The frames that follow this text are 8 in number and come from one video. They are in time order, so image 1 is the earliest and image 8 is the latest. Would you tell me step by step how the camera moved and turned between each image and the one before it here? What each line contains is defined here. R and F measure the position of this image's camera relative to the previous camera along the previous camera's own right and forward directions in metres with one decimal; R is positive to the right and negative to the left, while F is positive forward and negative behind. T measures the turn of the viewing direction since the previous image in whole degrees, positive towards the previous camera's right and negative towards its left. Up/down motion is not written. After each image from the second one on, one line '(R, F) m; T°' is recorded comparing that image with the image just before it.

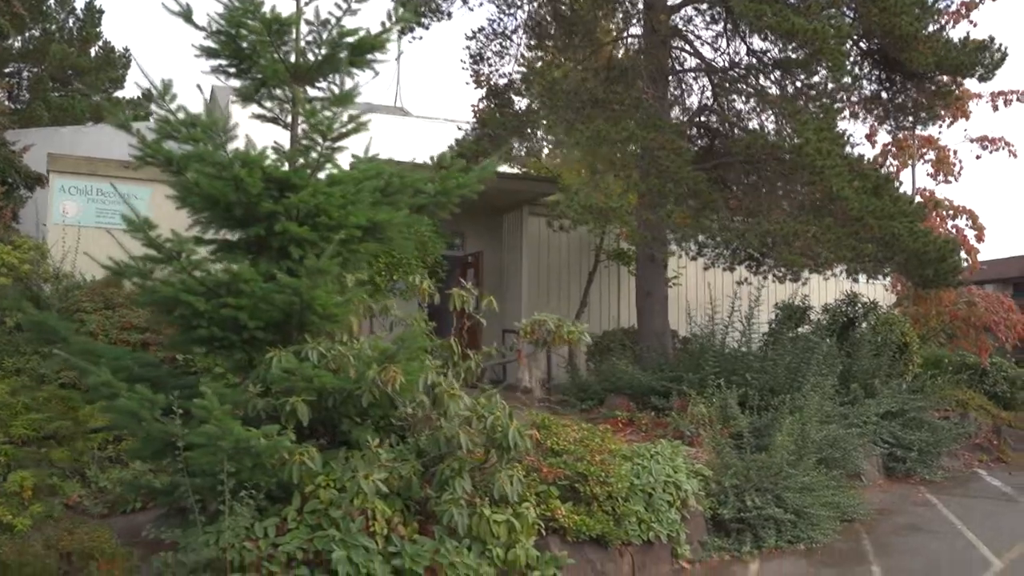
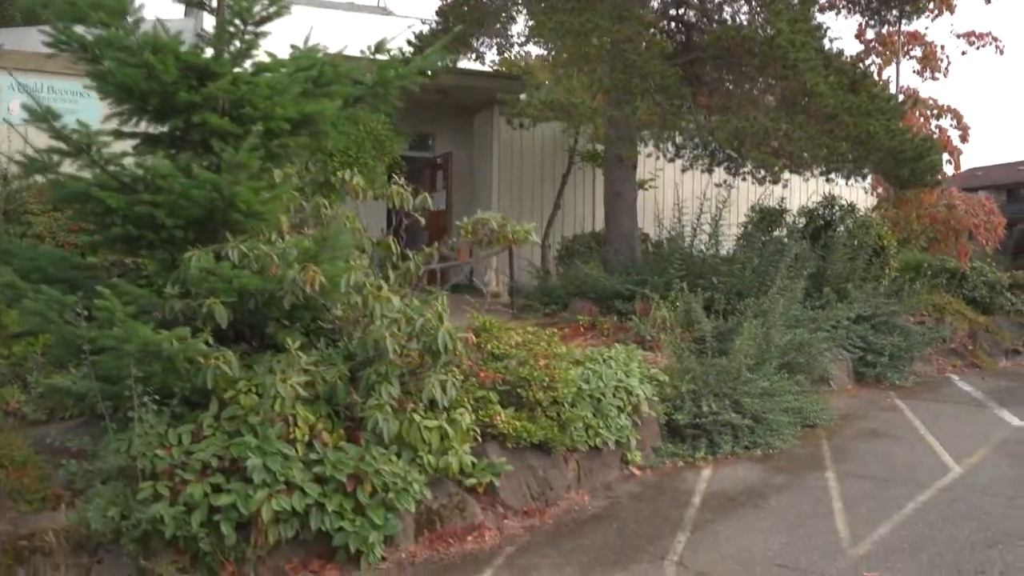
(+0.4, +0.4) m; 0°
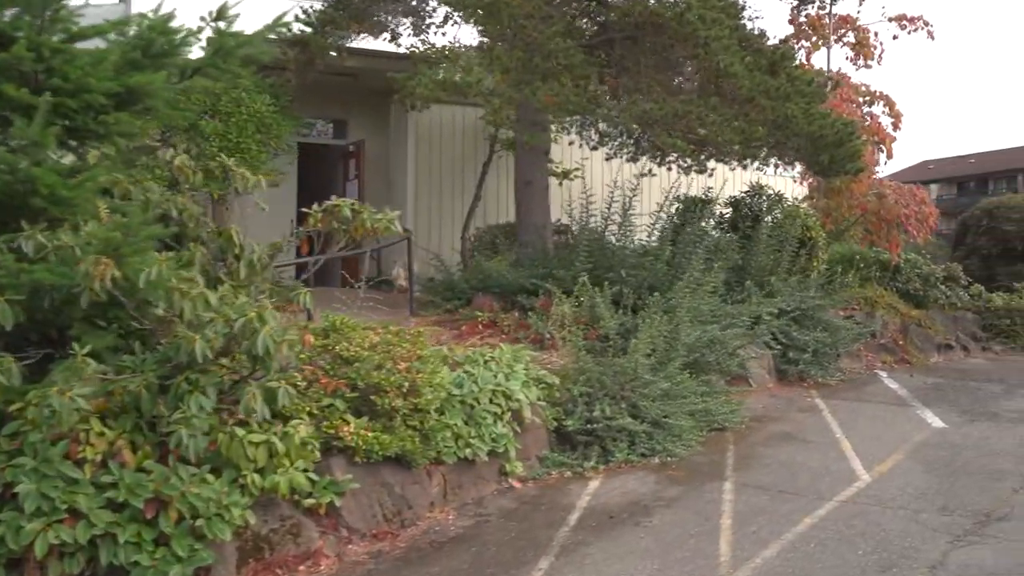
(+0.7, +0.7) m; +2°
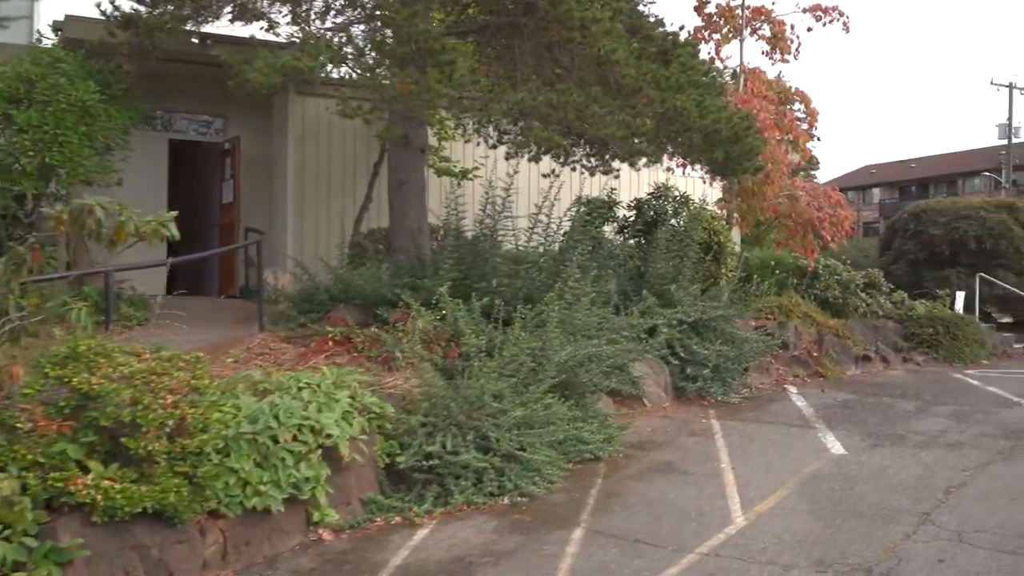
(+0.9, +1.1) m; +2°
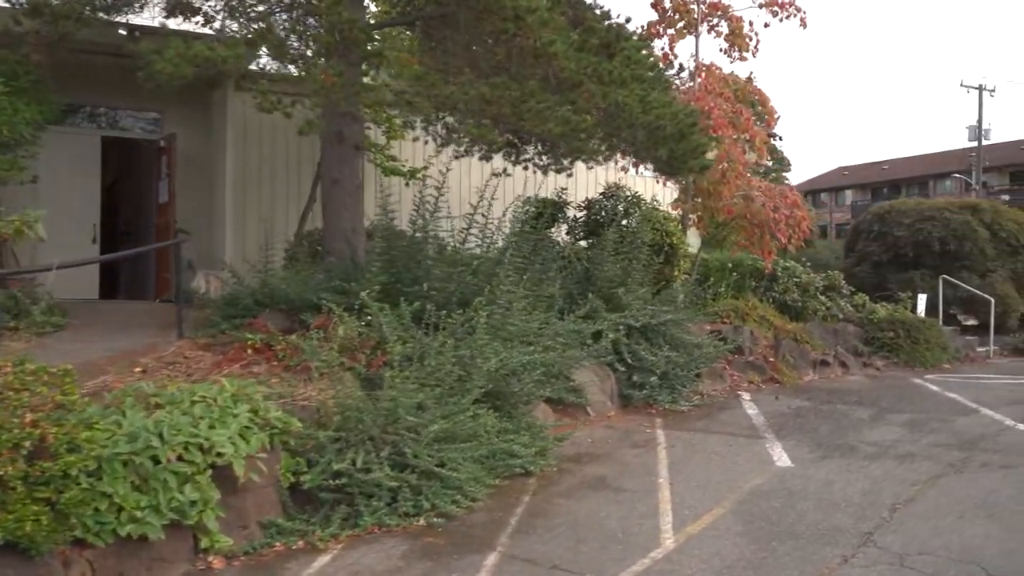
(+0.4, +0.5) m; +1°
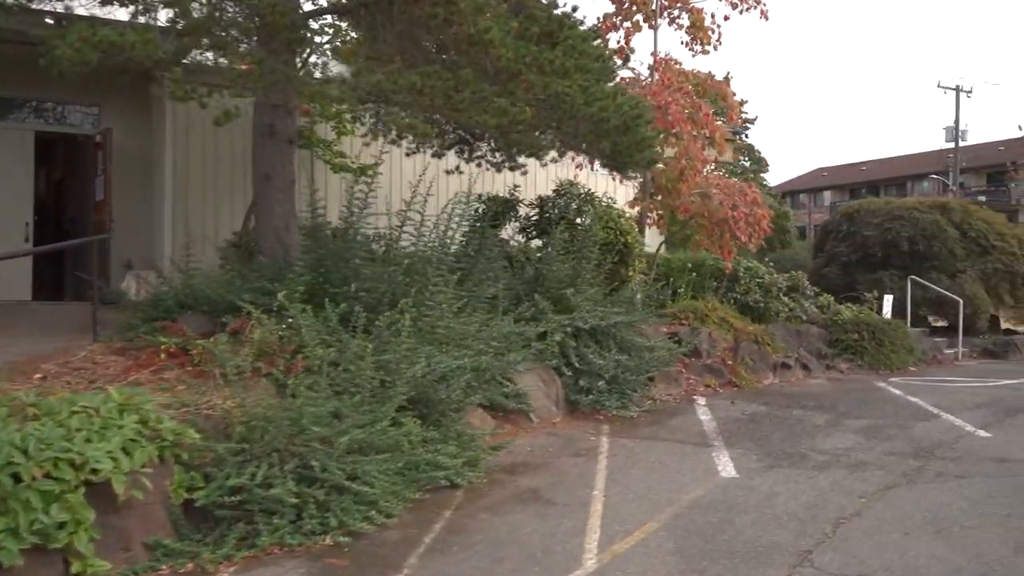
(+0.4, +0.5) m; +1°
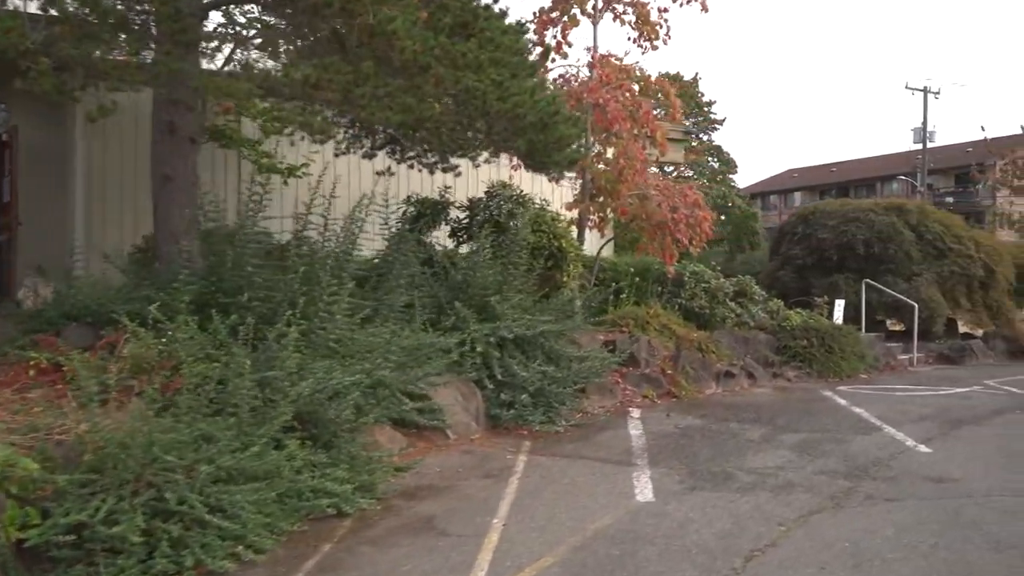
(+0.5, +0.6) m; +1°
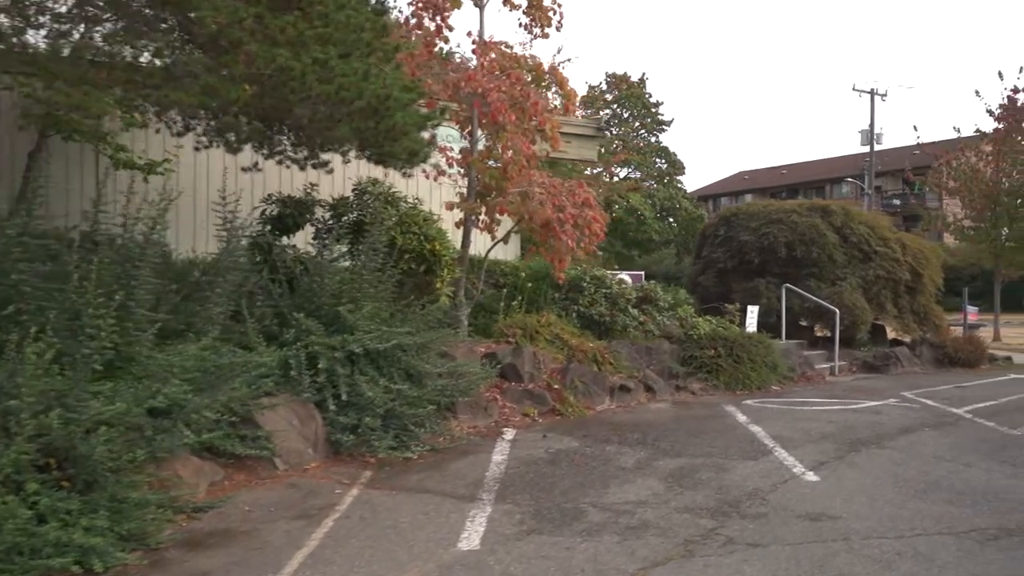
(+0.9, +1.0) m; +2°
